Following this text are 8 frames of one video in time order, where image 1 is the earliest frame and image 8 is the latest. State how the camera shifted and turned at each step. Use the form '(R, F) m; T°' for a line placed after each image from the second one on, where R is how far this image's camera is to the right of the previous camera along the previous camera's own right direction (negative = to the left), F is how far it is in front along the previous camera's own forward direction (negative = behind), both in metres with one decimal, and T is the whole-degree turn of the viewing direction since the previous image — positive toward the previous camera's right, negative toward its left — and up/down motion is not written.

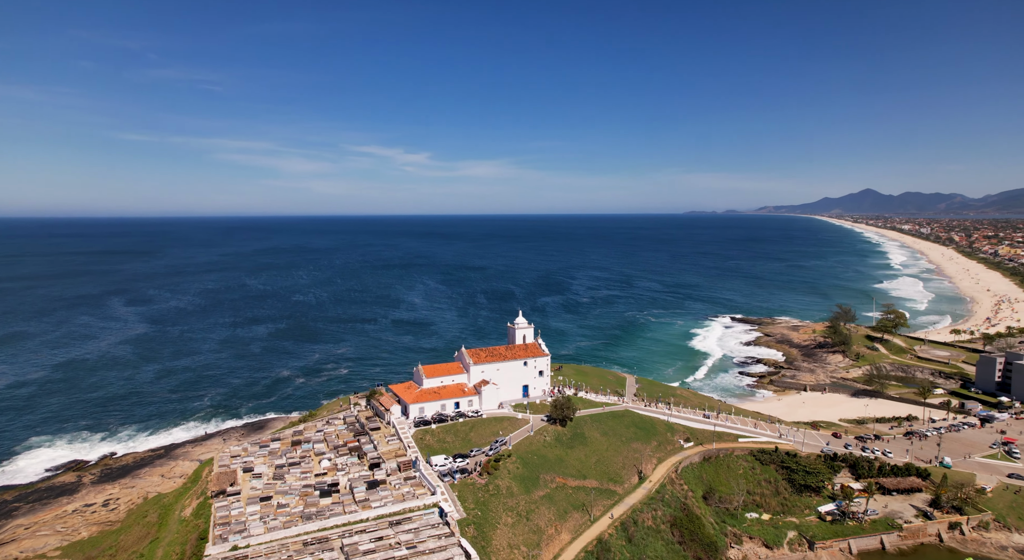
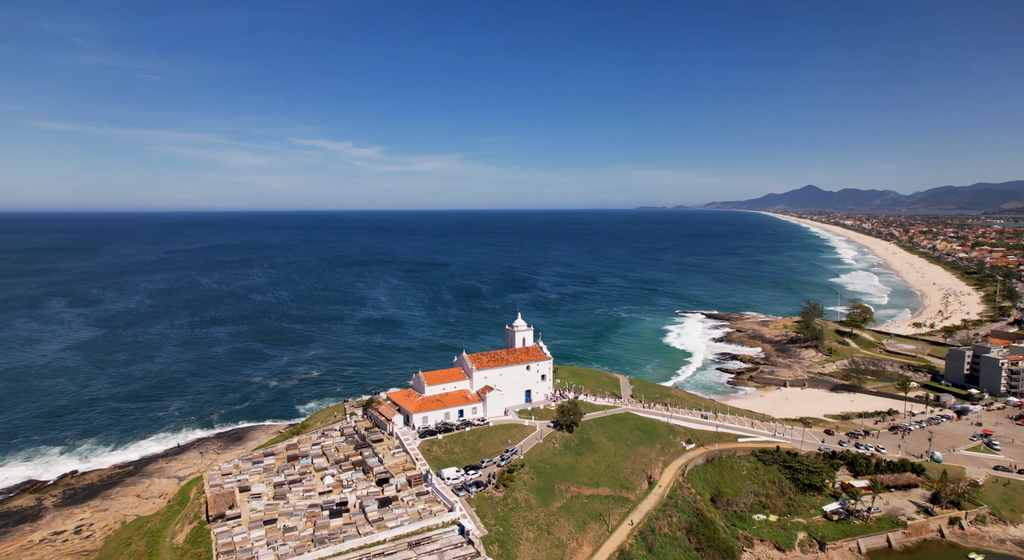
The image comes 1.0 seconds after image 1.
(-2.0, +1.1) m; +4°
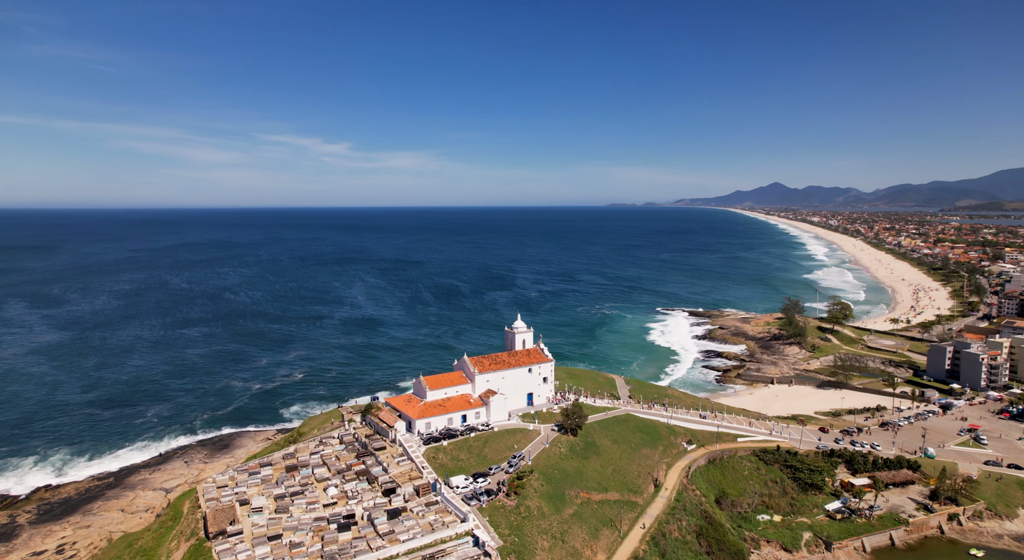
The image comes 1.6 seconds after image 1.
(-1.2, +0.6) m; +2°
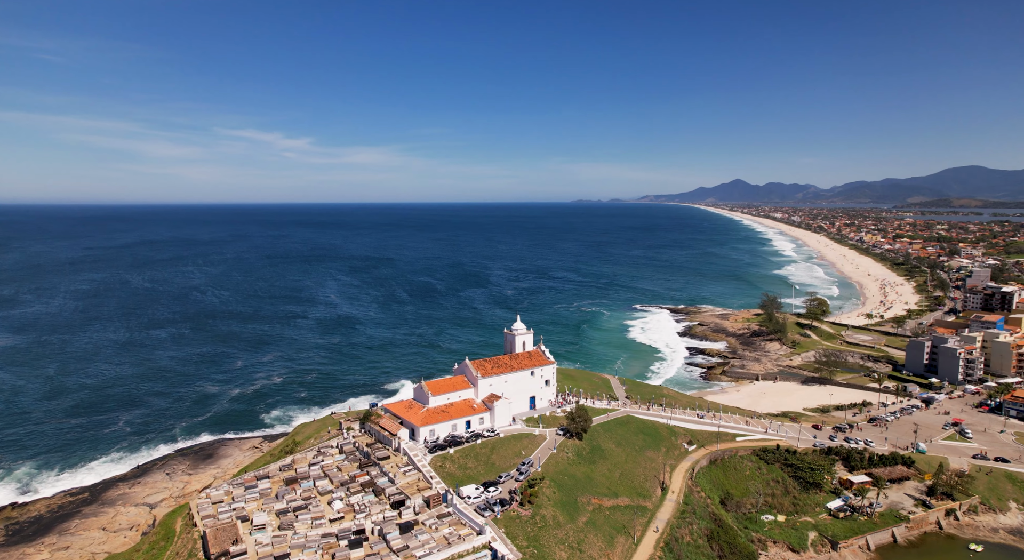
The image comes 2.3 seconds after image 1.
(-1.4, +0.7) m; +3°
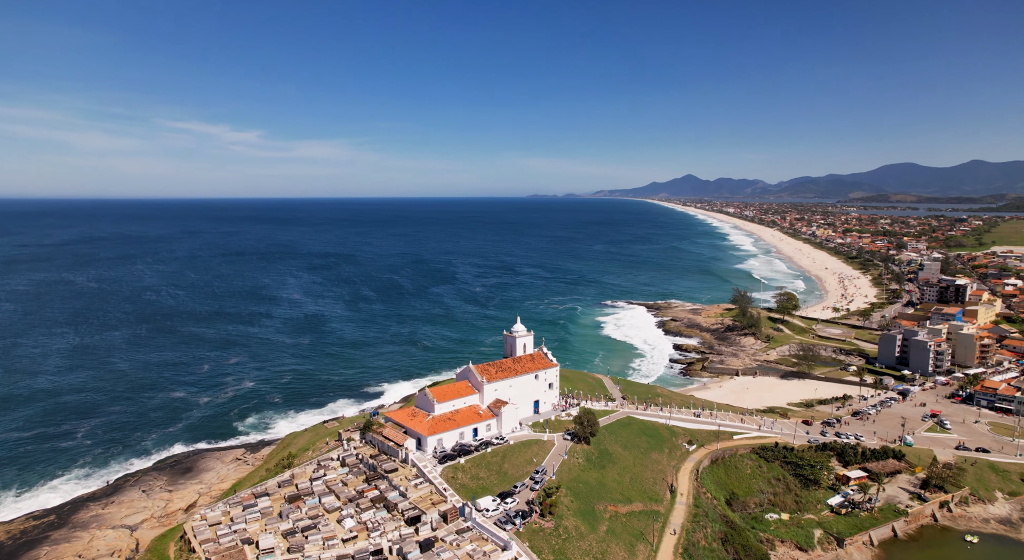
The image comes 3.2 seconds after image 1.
(-1.9, +0.9) m; +4°
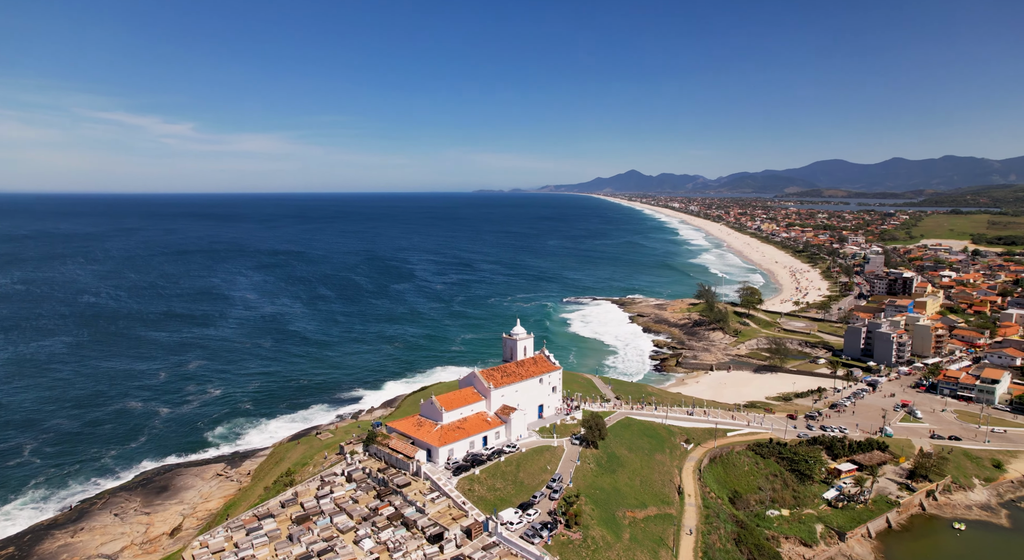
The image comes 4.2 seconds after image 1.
(-2.3, +0.8) m; +4°
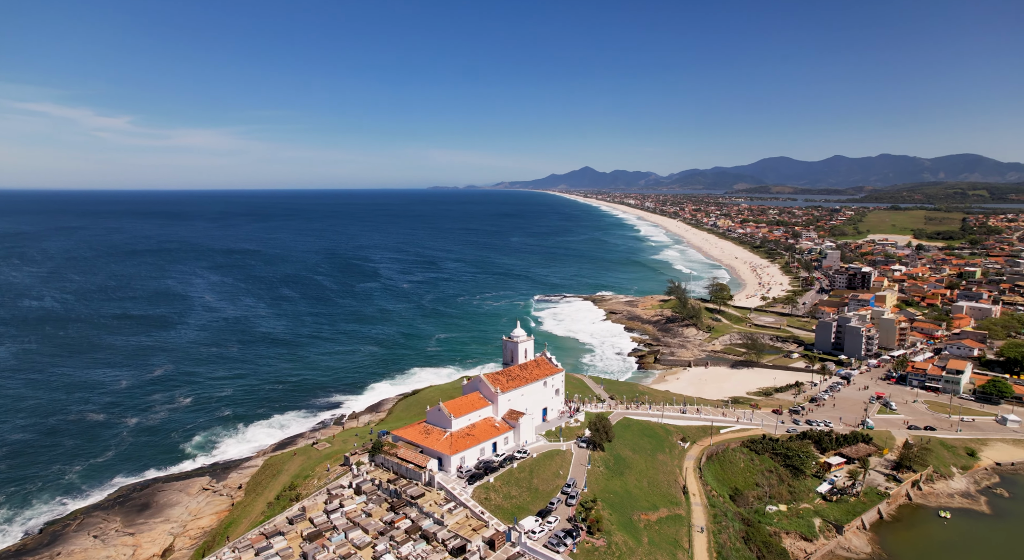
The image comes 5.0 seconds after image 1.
(-1.9, +0.4) m; +4°
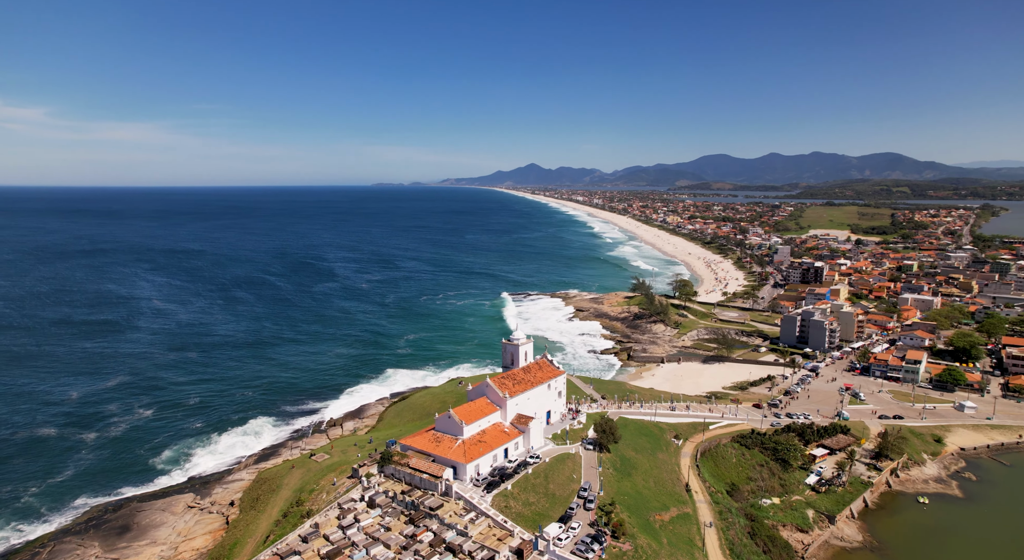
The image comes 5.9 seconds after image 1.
(-2.3, +0.3) m; +4°
